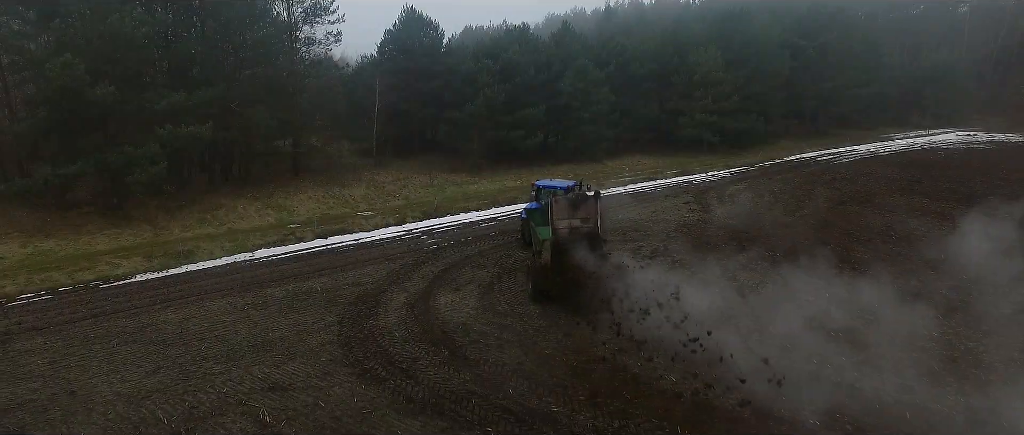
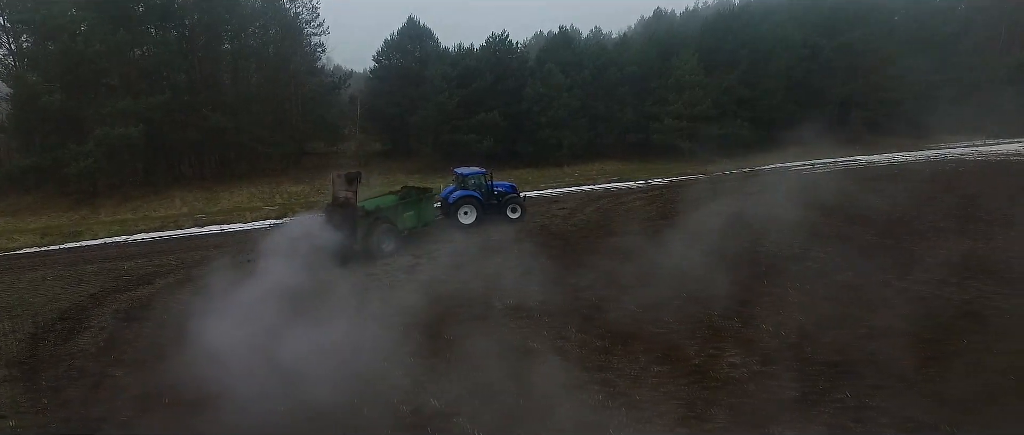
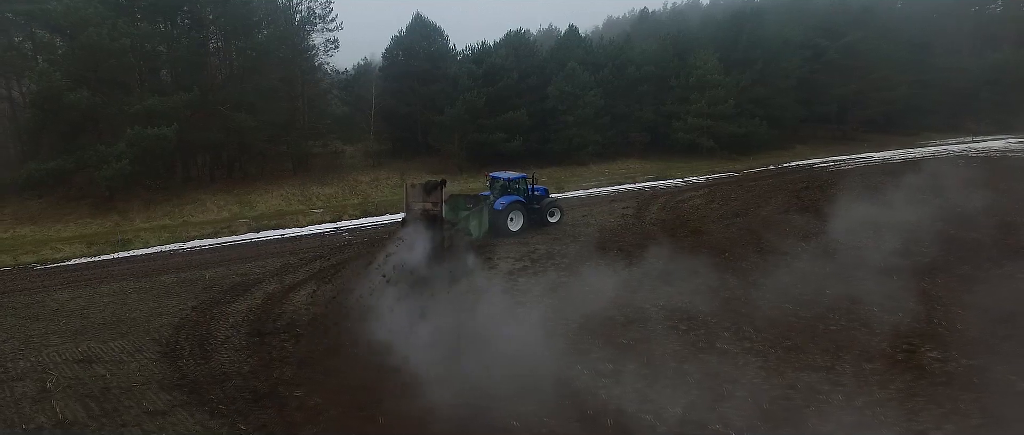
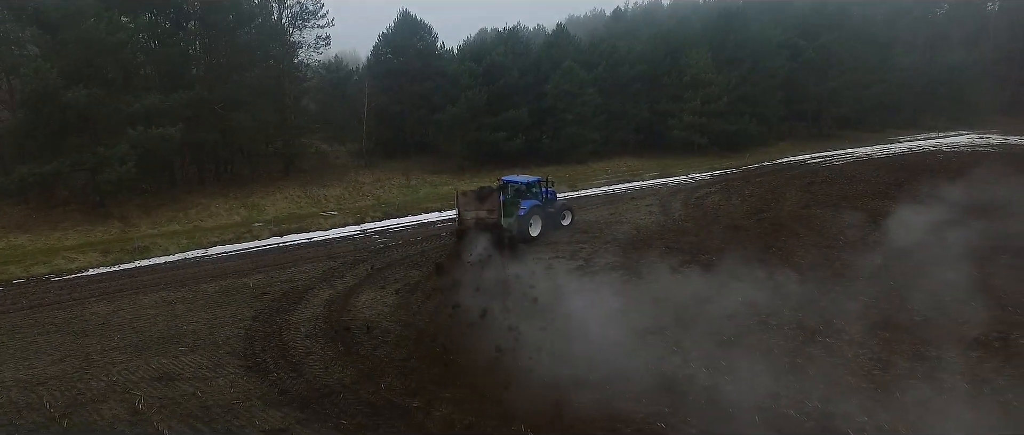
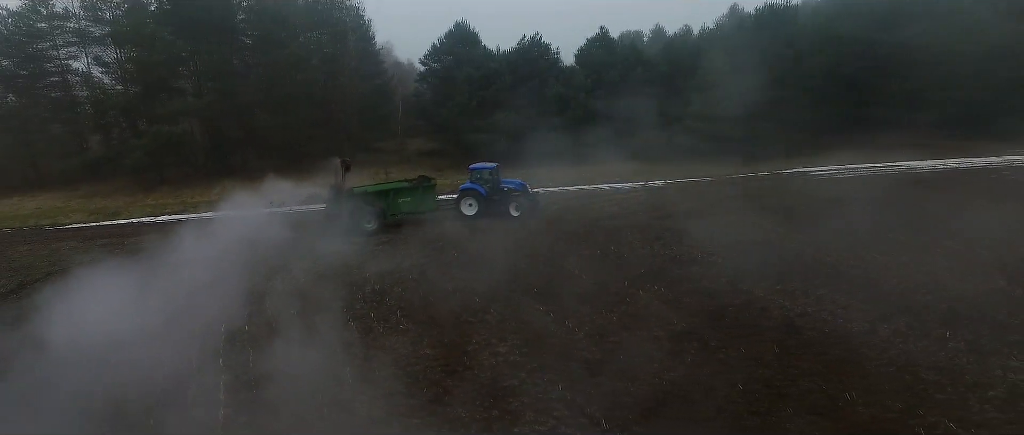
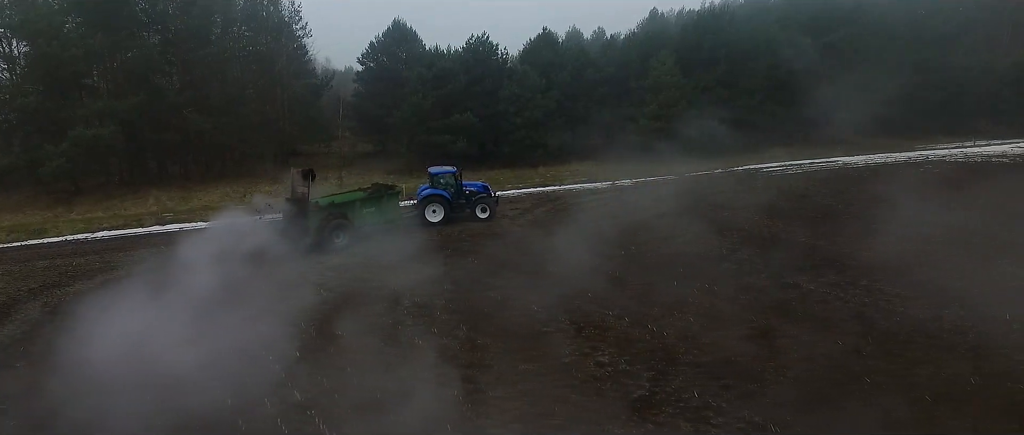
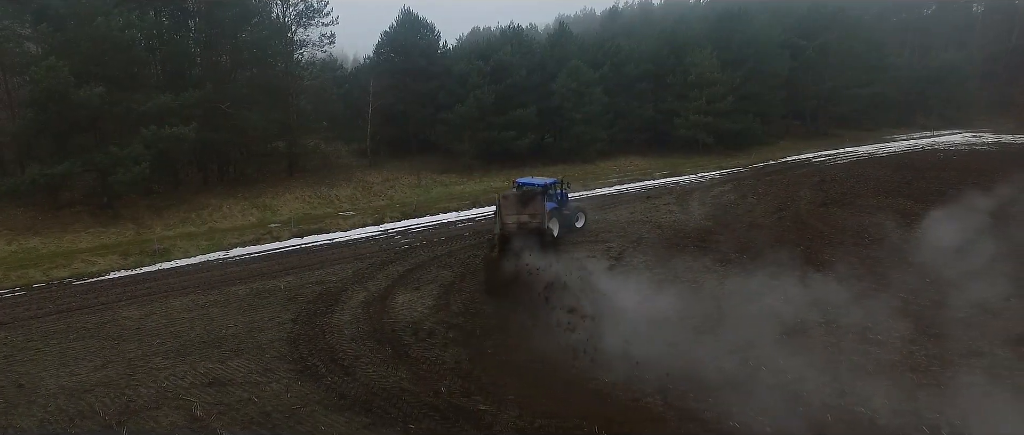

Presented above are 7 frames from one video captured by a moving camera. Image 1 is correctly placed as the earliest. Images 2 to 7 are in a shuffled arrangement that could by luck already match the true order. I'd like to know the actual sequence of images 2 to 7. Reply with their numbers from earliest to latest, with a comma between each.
7, 4, 3, 2, 6, 5
